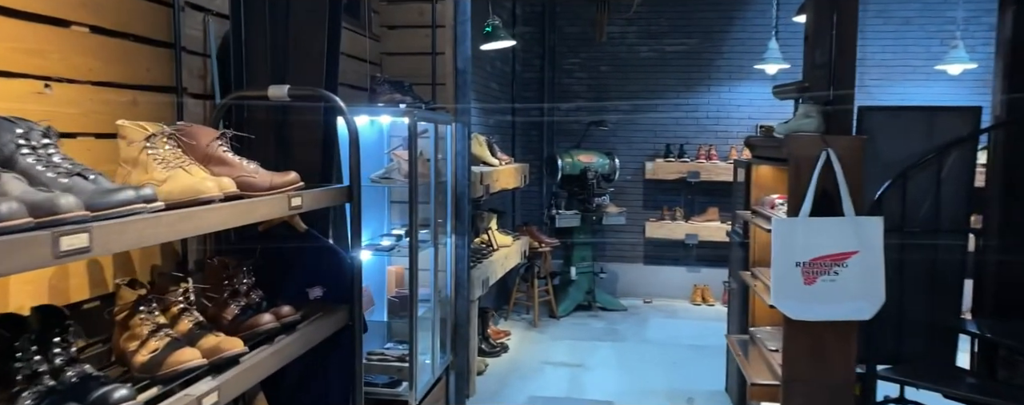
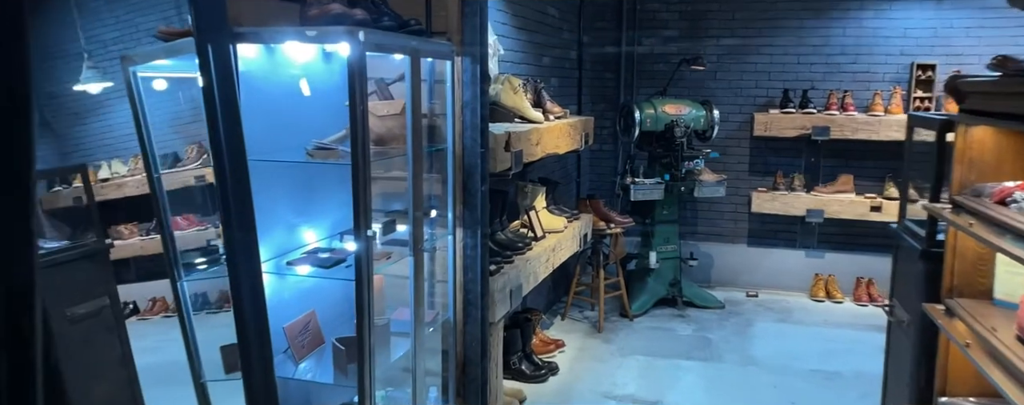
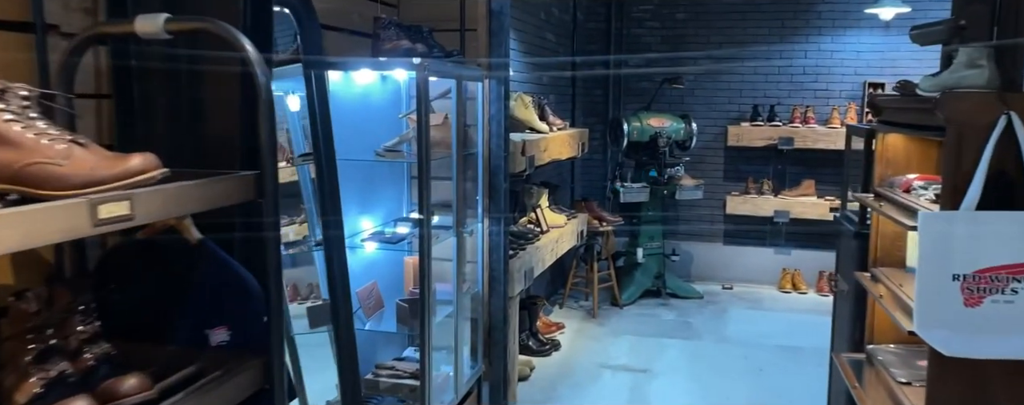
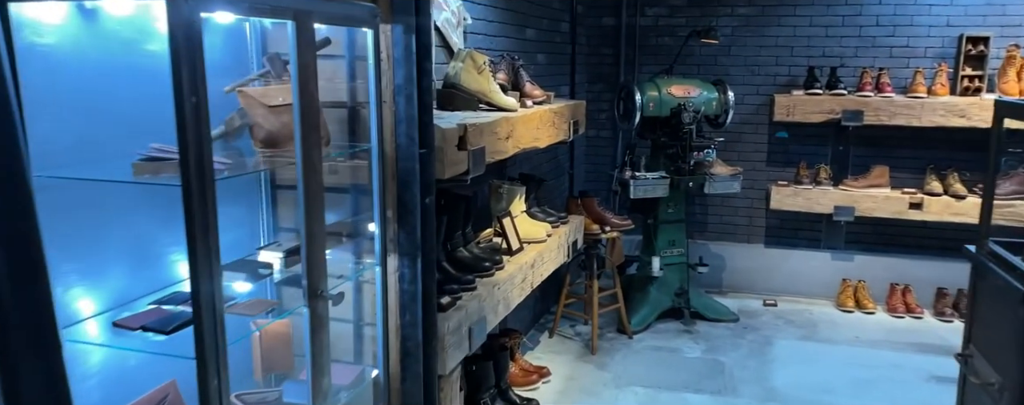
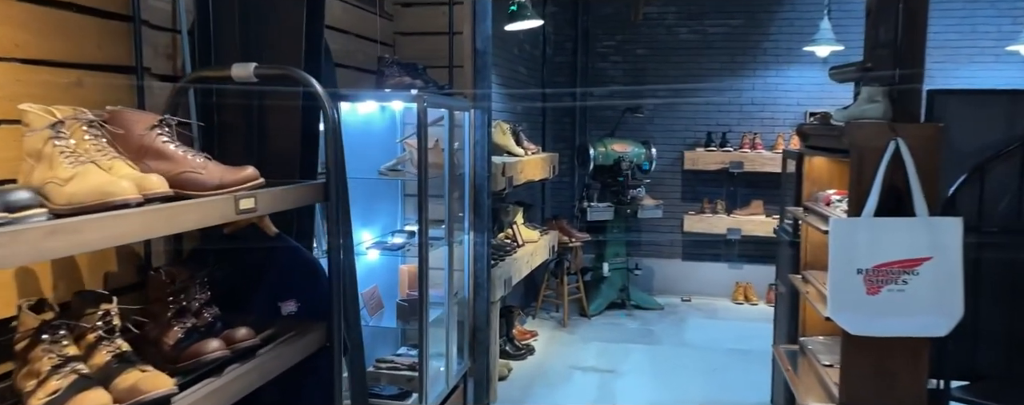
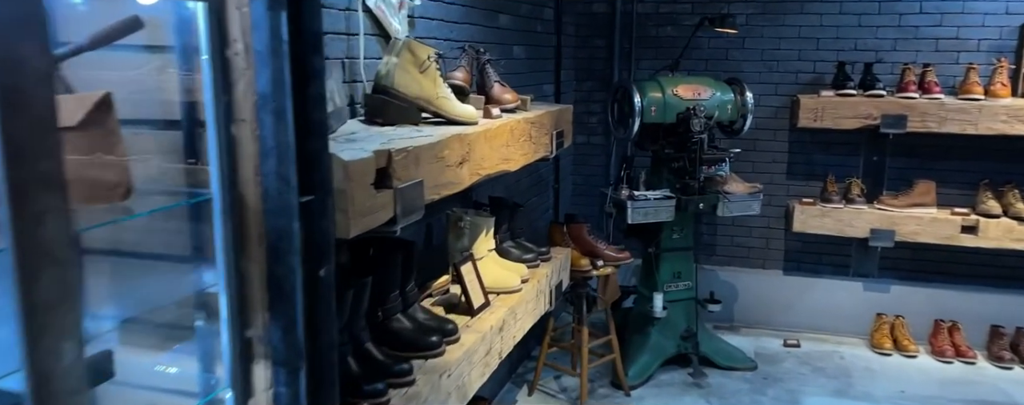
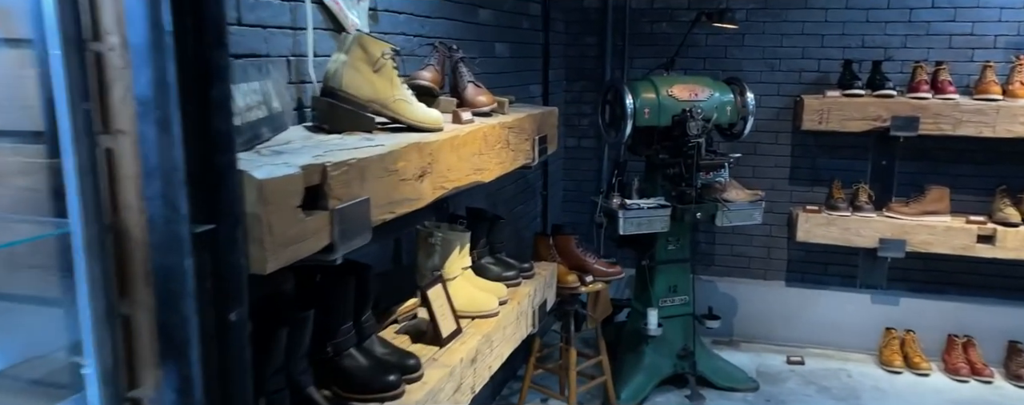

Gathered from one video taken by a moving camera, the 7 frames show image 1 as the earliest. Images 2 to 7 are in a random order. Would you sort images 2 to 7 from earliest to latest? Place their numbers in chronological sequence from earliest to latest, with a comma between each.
5, 3, 2, 4, 6, 7
